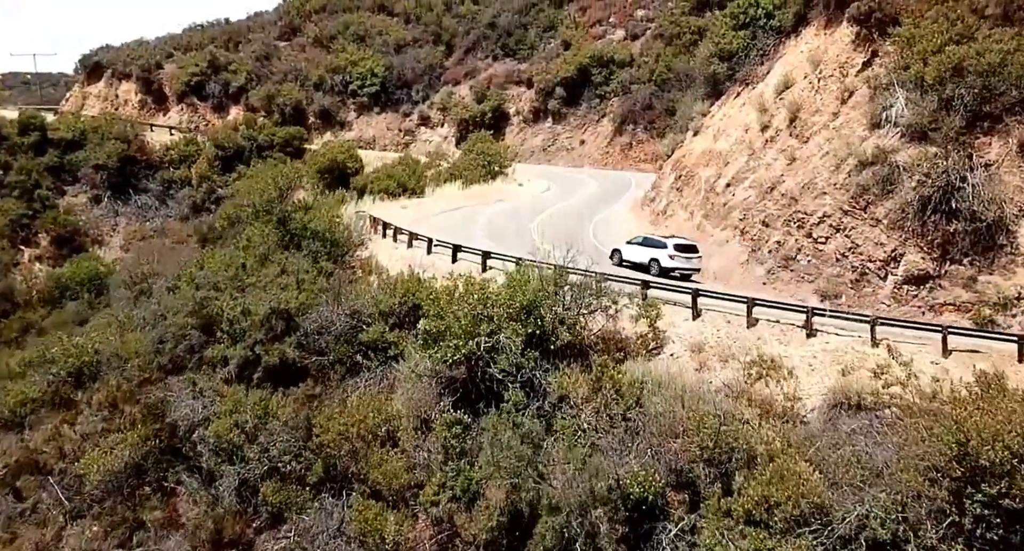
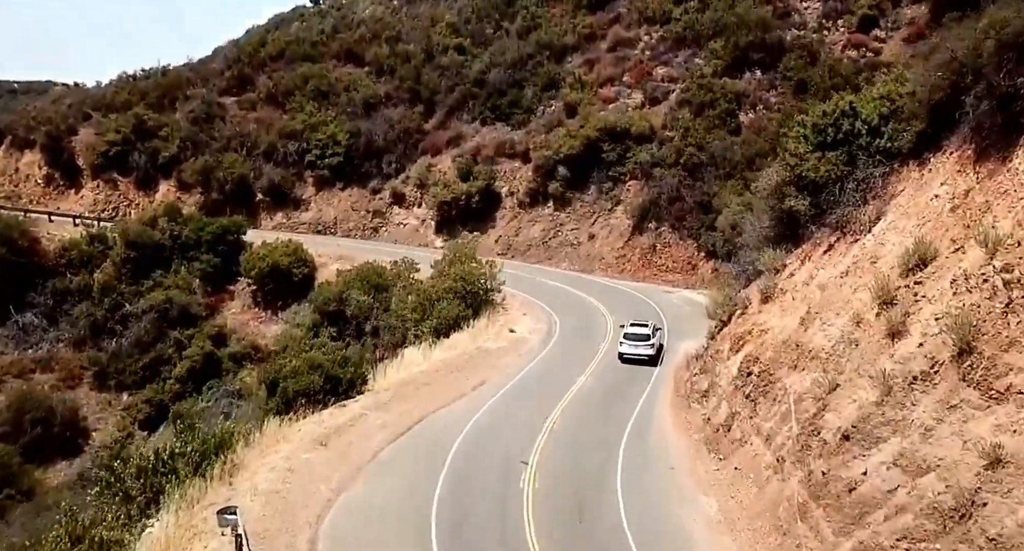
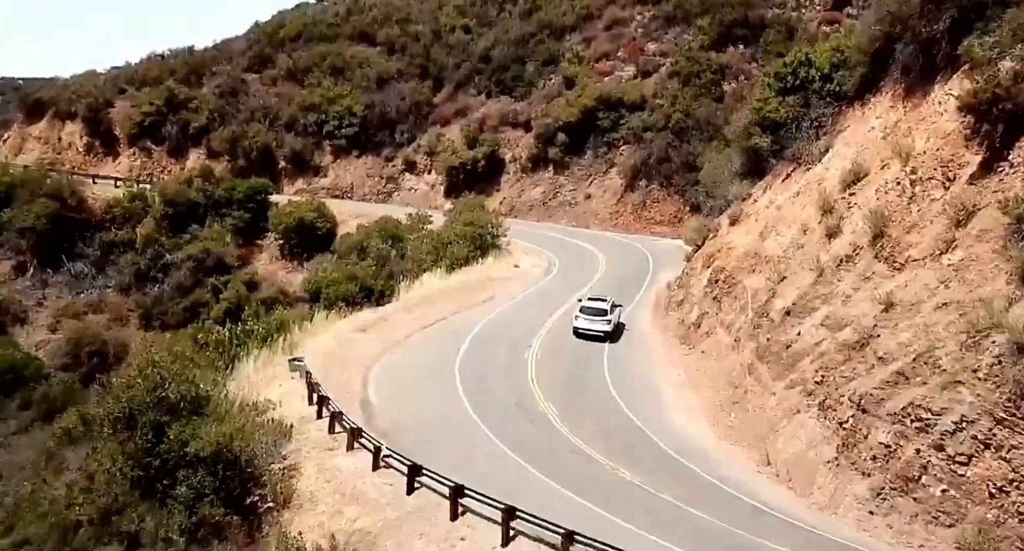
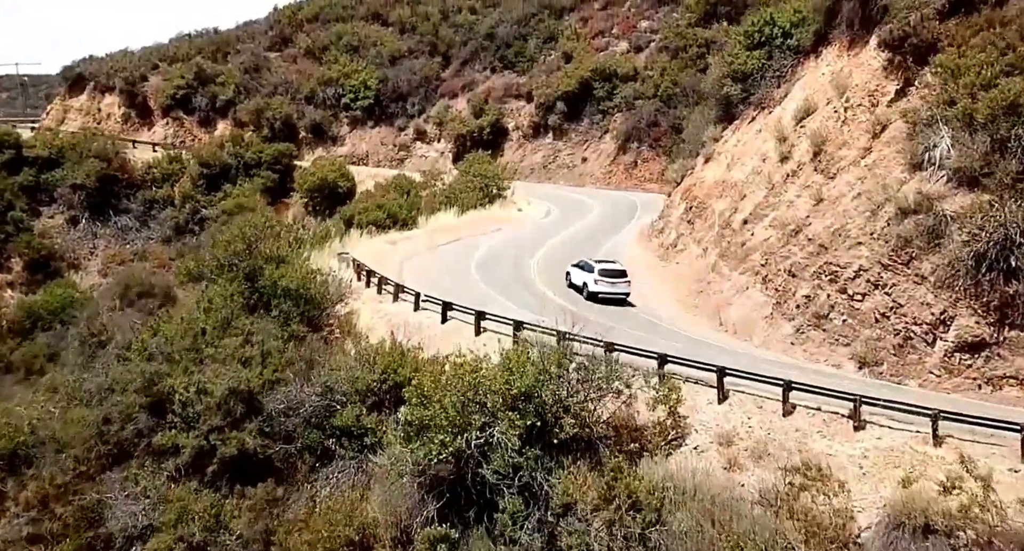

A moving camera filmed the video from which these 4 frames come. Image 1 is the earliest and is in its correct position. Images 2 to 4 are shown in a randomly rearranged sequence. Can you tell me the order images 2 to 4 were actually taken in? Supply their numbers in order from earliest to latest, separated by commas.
4, 3, 2
